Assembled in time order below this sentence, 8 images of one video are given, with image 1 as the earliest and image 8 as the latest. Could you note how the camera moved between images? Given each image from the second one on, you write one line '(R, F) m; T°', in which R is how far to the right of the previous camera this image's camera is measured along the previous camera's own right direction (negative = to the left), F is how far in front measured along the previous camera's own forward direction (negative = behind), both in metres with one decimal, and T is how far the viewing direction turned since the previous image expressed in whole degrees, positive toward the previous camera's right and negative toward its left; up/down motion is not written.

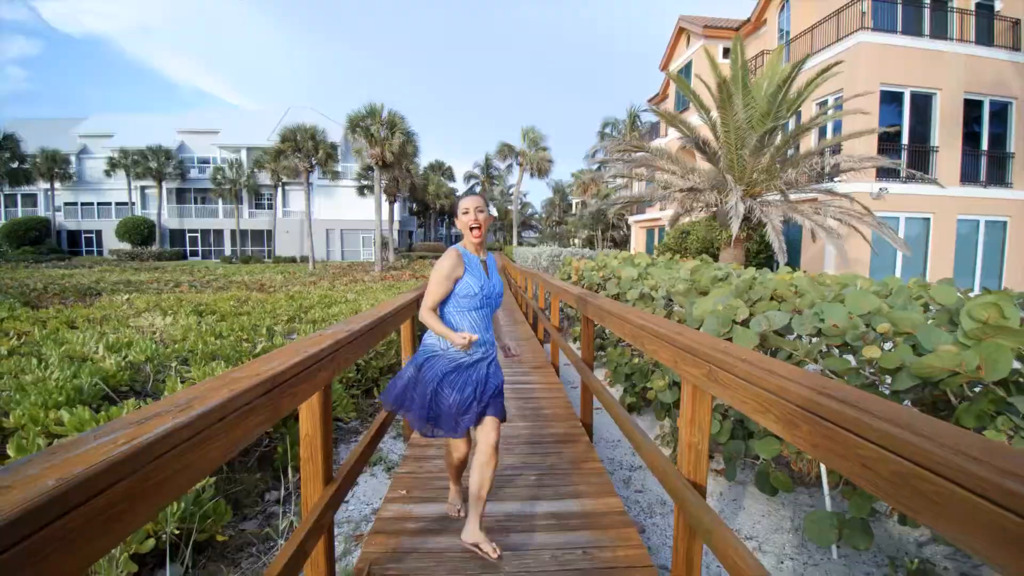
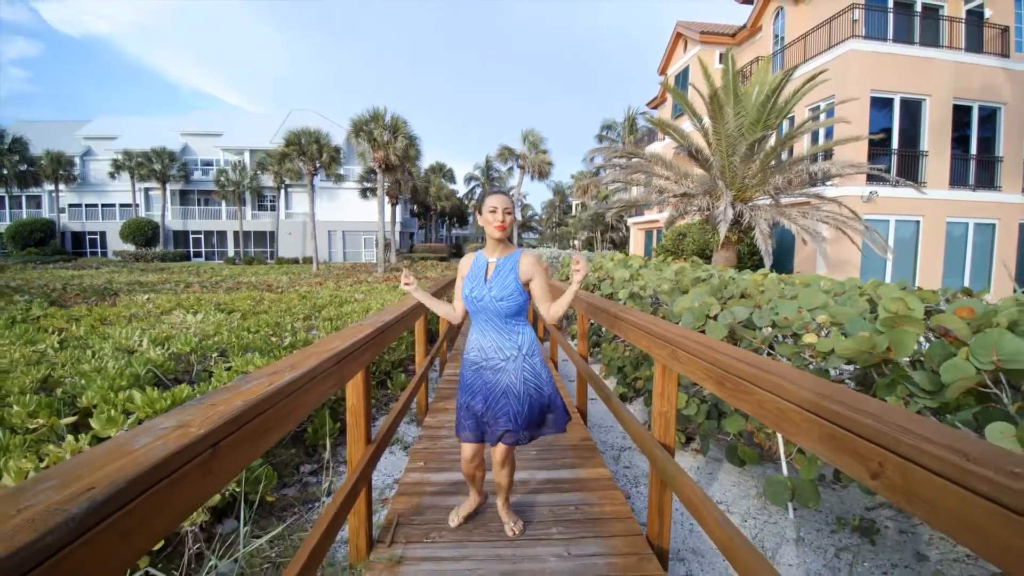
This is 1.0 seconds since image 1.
(0.0, -0.4) m; 0°
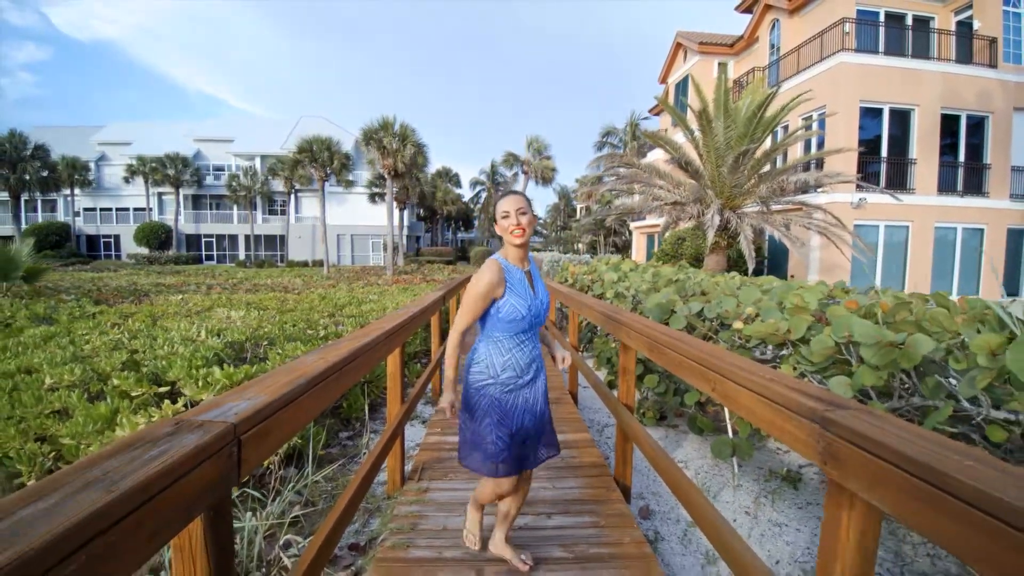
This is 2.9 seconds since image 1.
(0.0, -0.7) m; -1°
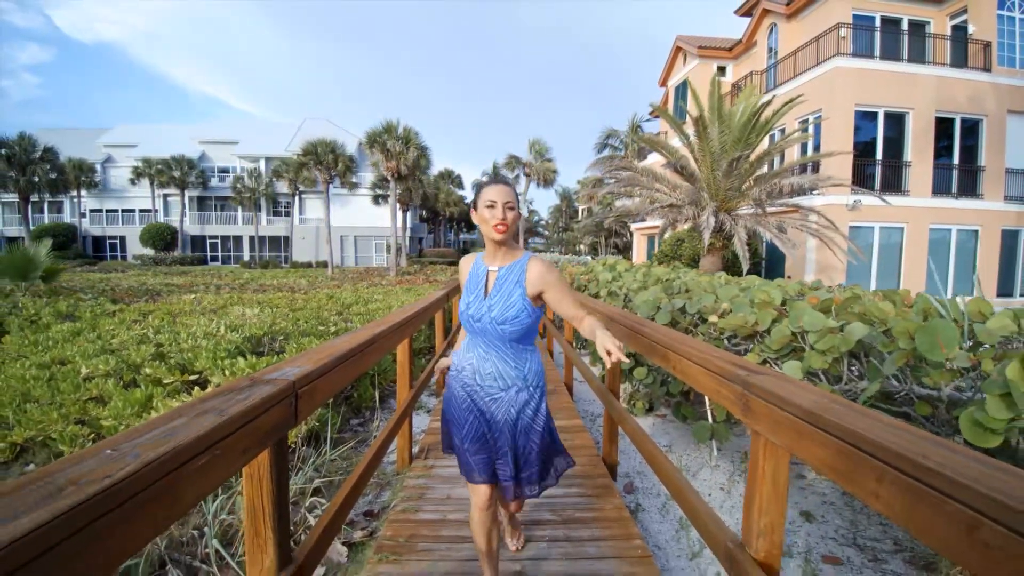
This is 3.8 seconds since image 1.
(0.0, -0.3) m; 0°
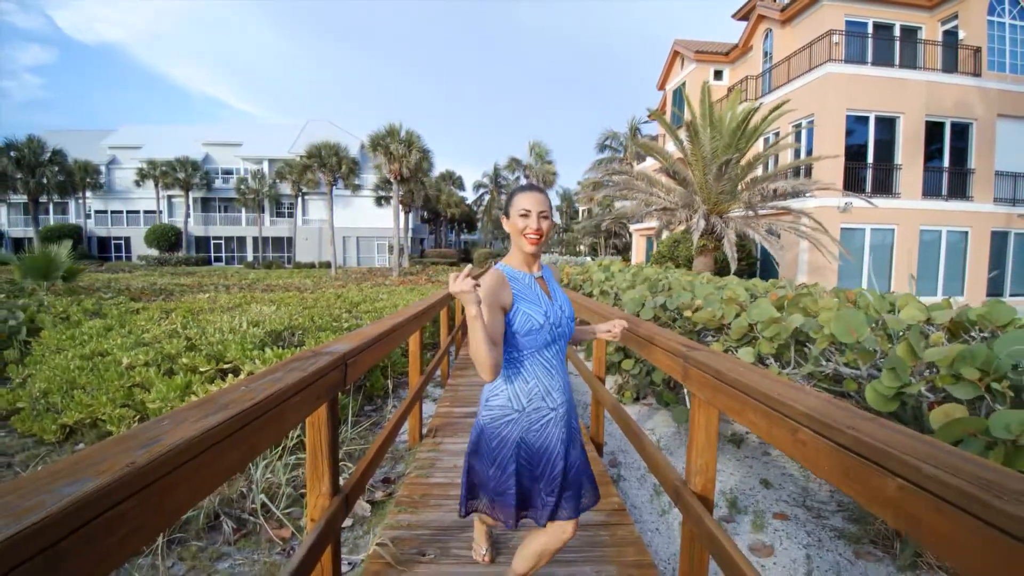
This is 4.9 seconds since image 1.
(0.0, -0.4) m; 0°
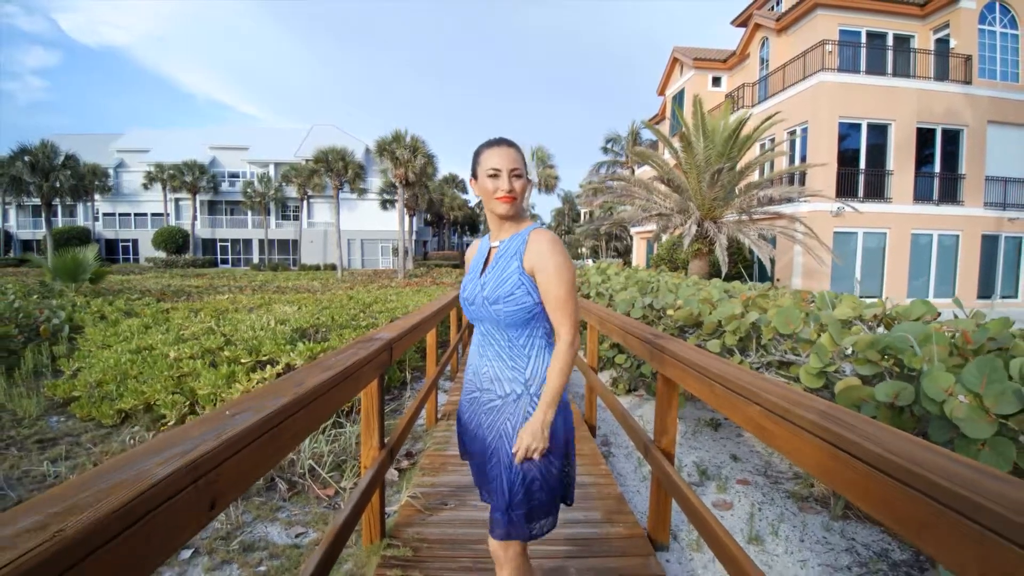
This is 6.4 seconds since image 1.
(0.0, -0.5) m; 0°
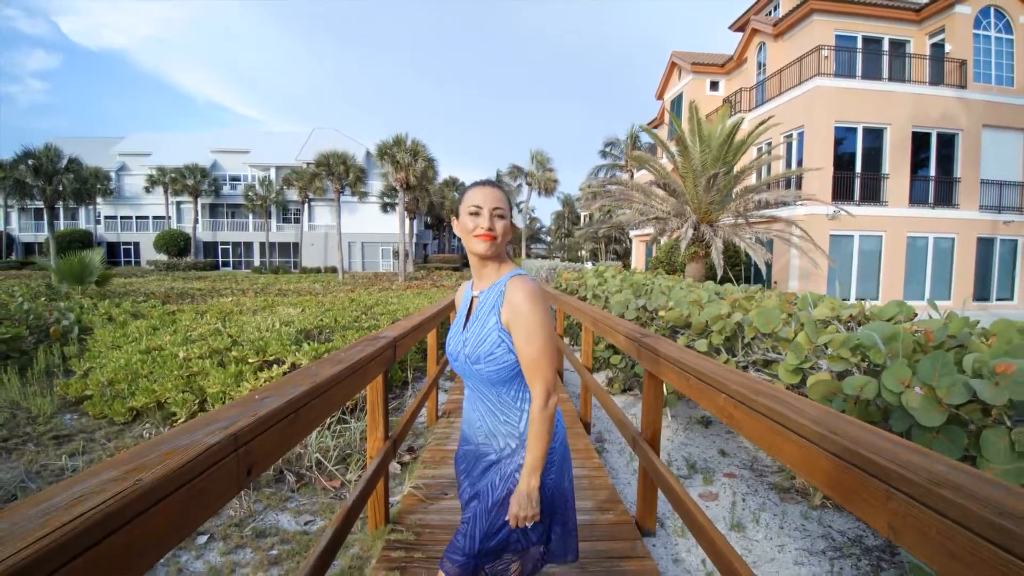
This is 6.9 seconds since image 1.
(0.0, -0.2) m; 0°
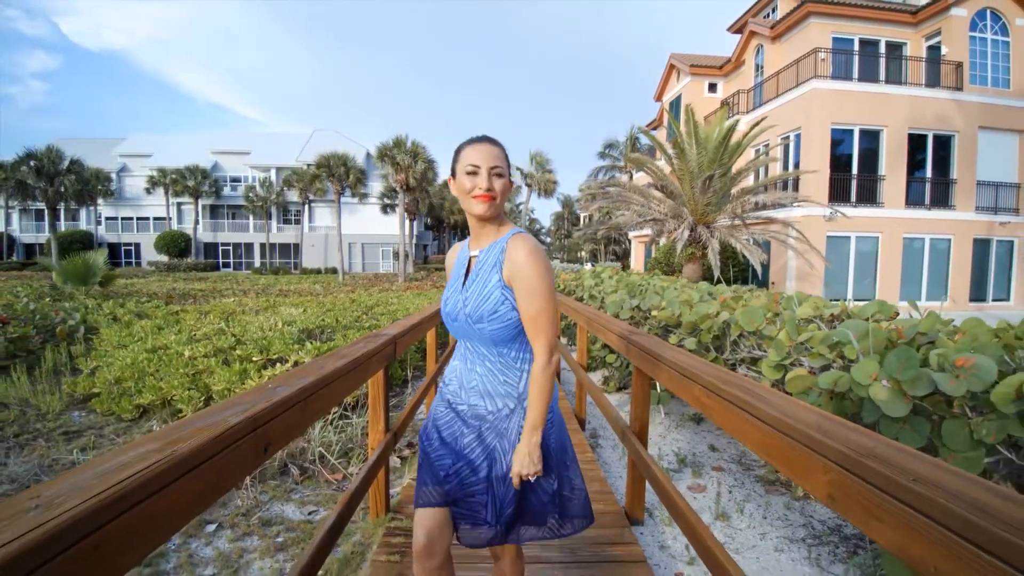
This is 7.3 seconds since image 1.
(0.0, -0.1) m; 0°
